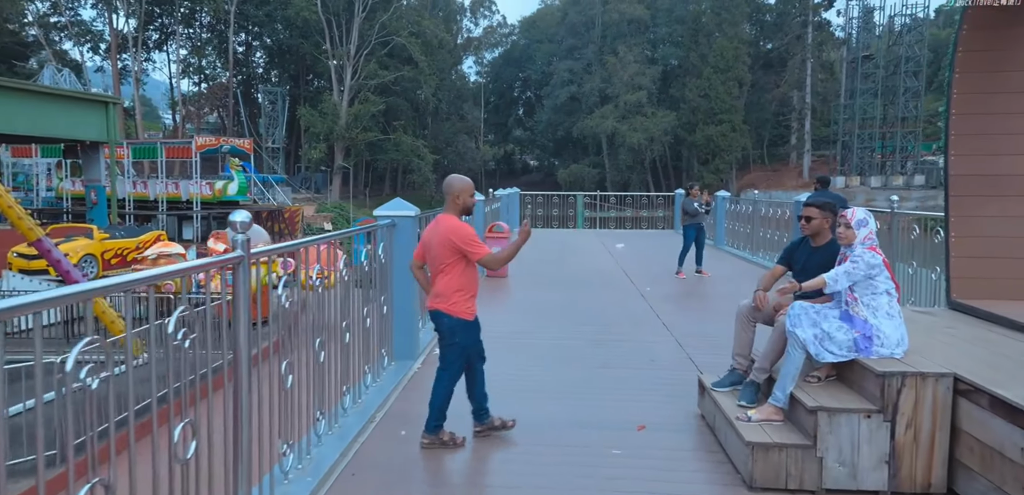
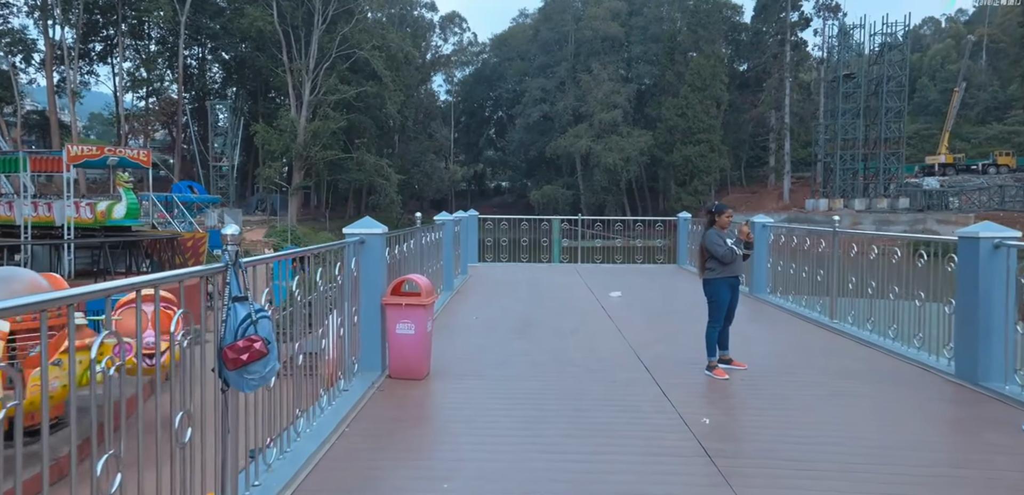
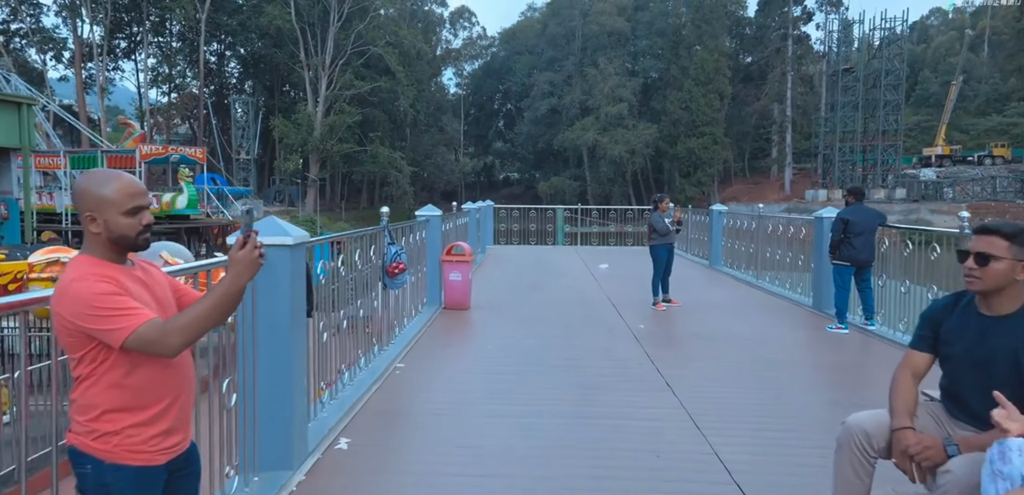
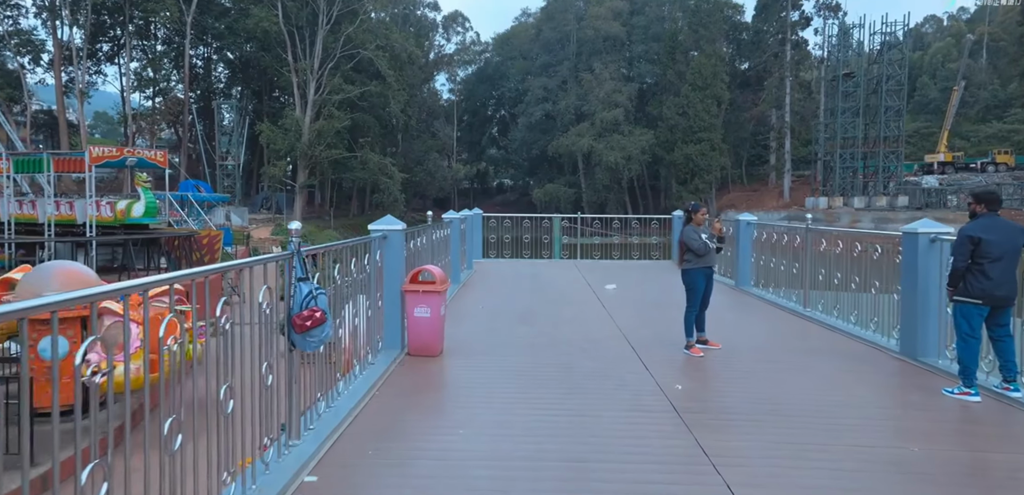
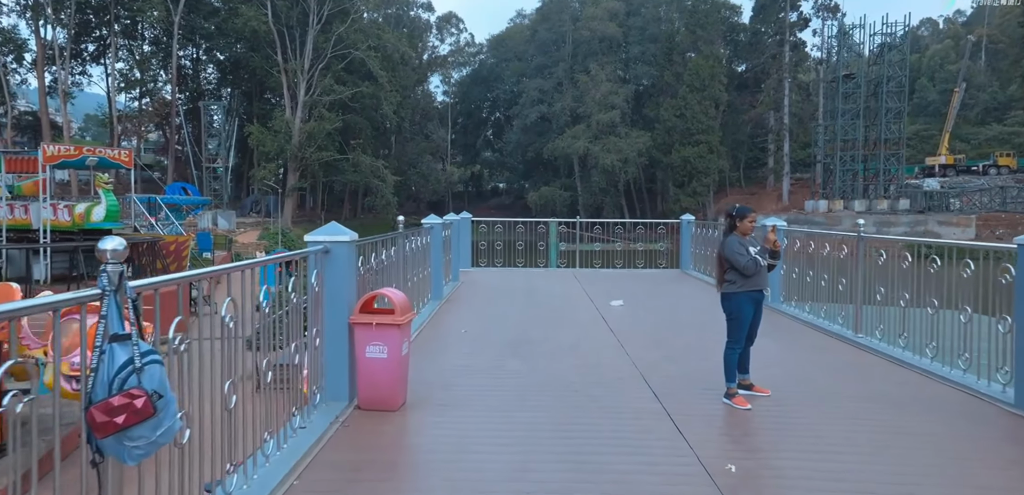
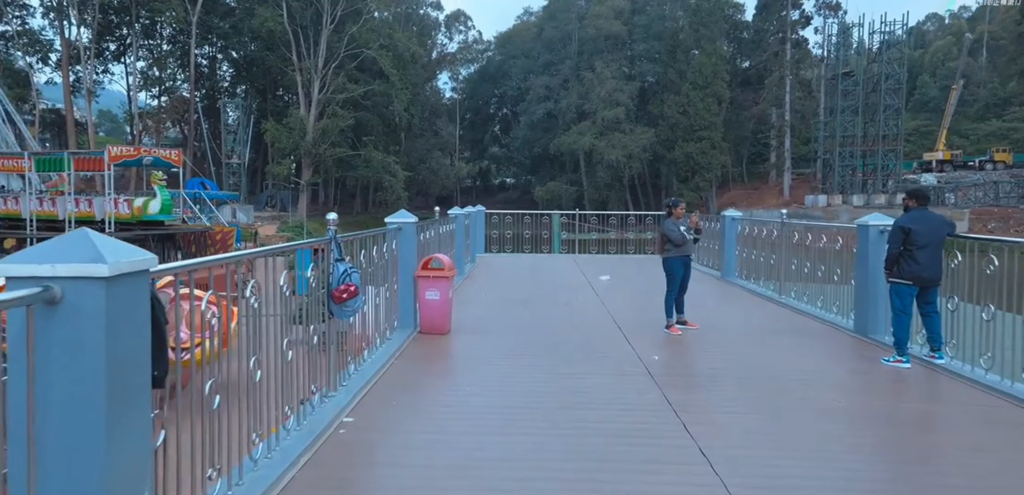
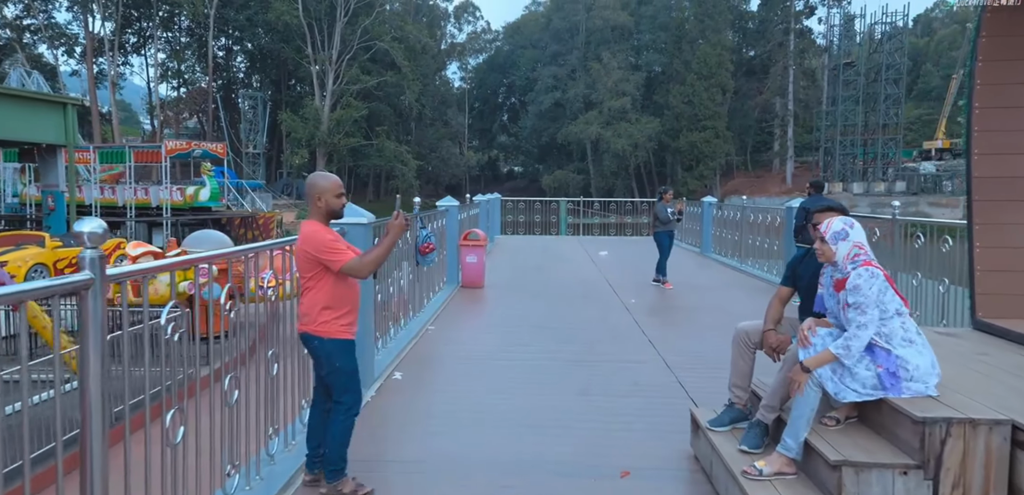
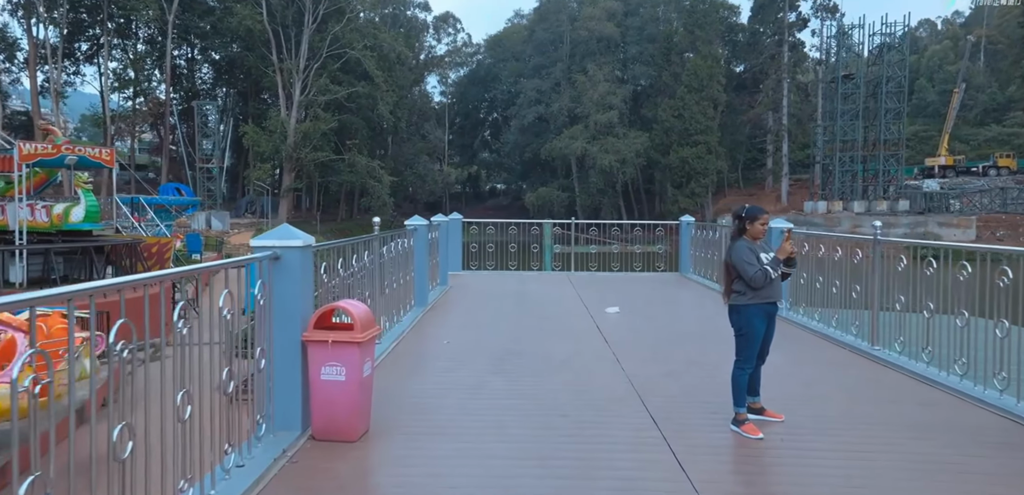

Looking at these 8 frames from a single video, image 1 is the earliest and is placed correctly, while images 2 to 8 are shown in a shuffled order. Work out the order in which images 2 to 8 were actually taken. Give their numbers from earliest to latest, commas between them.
7, 3, 6, 4, 2, 5, 8
